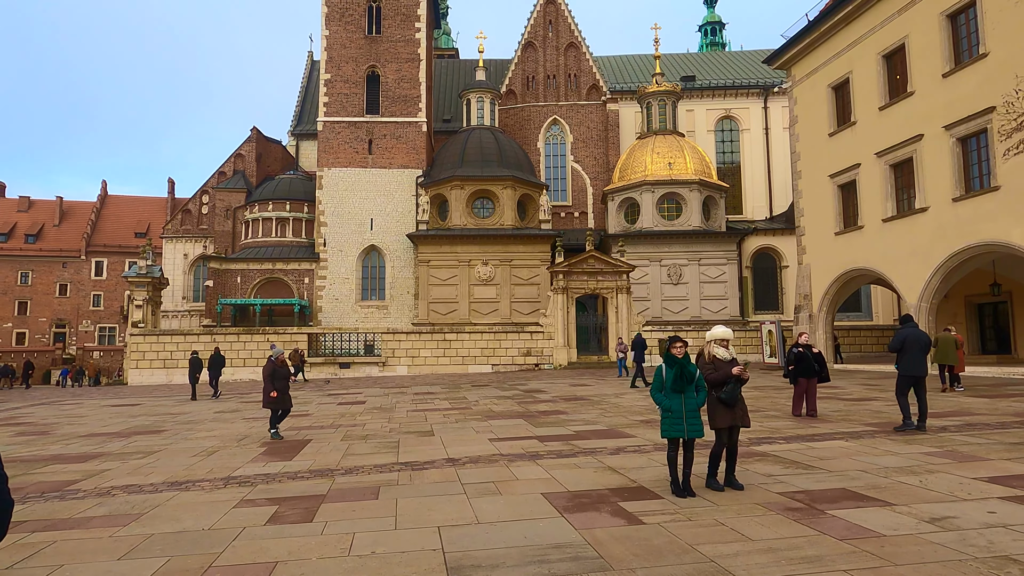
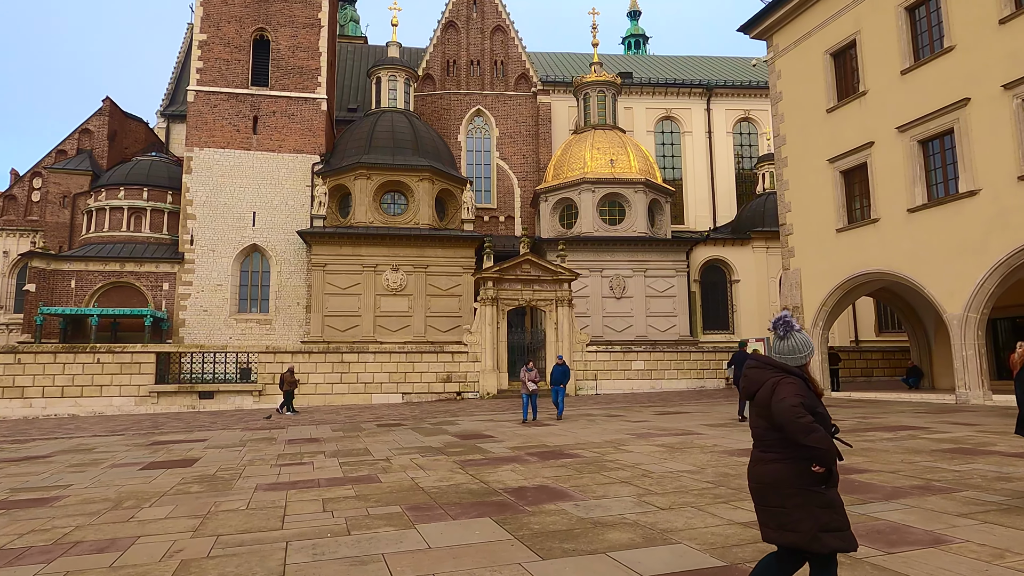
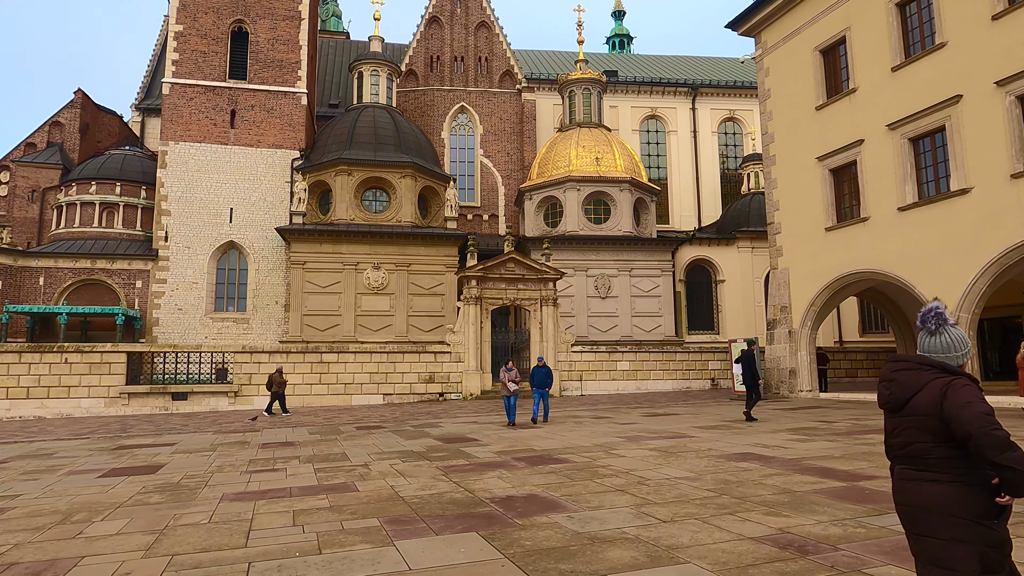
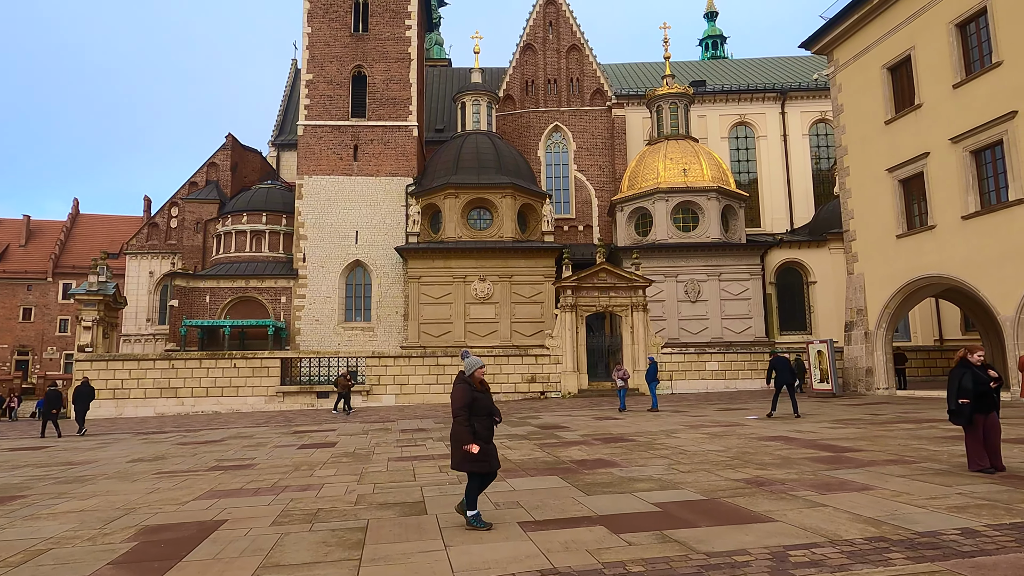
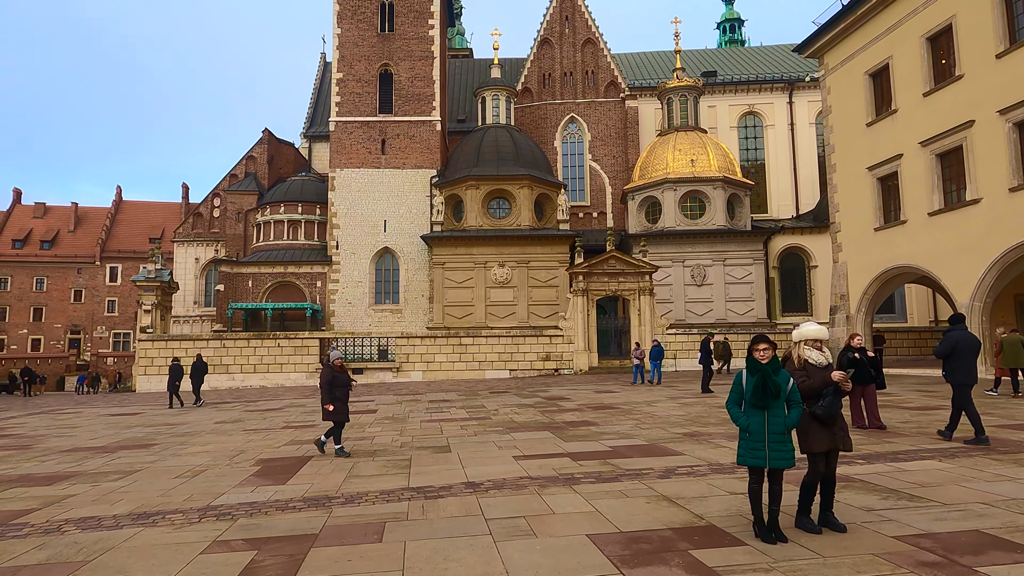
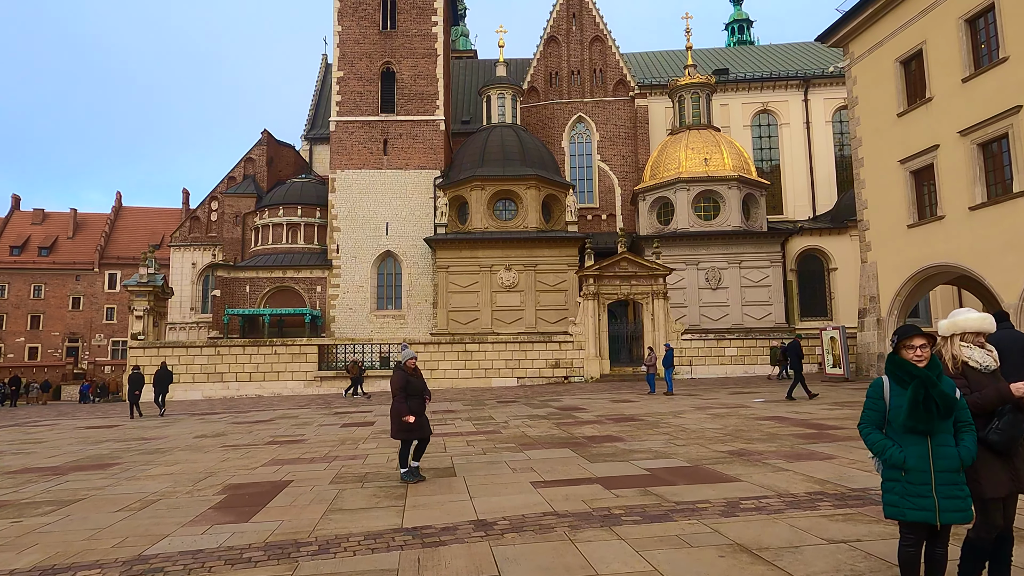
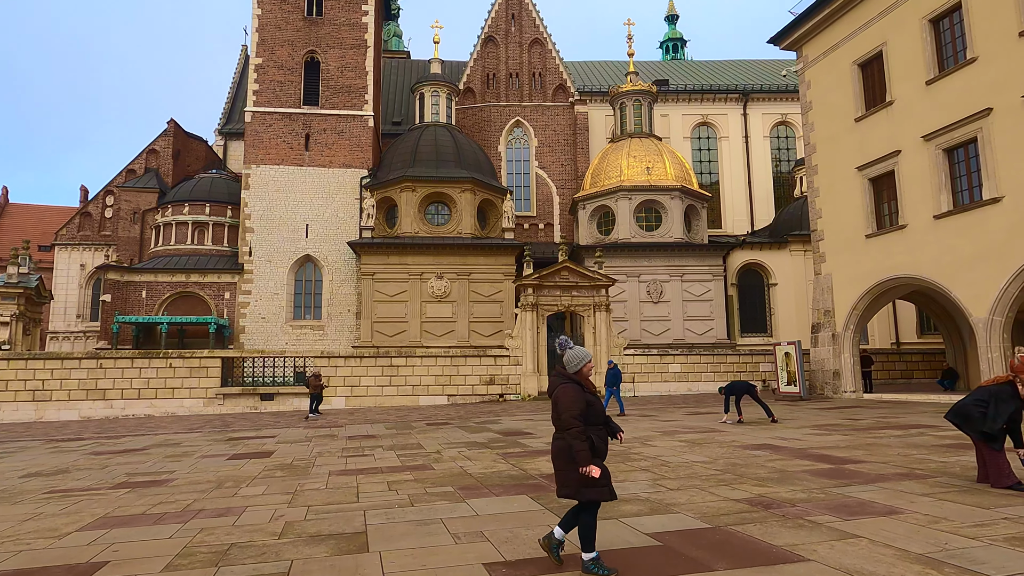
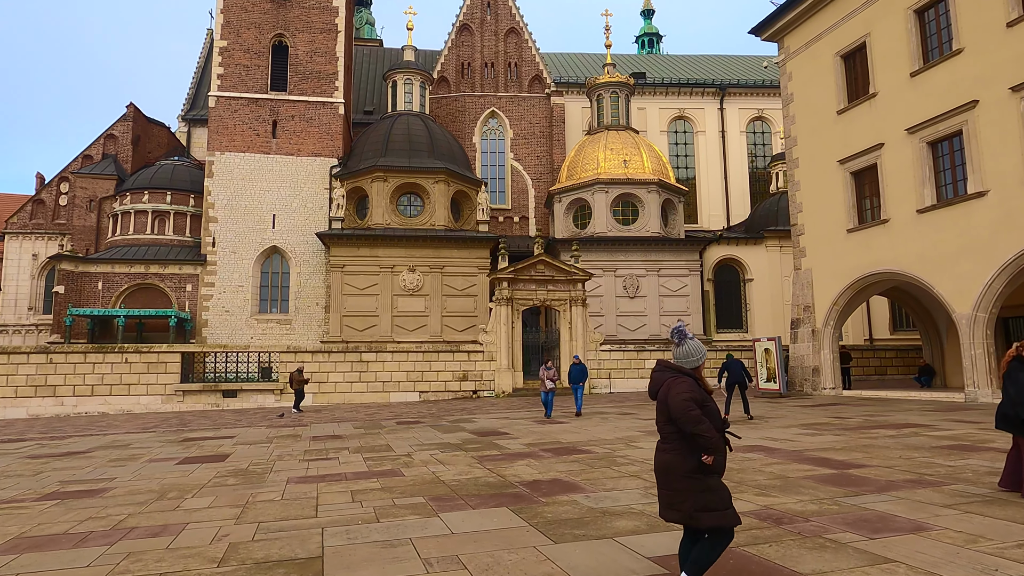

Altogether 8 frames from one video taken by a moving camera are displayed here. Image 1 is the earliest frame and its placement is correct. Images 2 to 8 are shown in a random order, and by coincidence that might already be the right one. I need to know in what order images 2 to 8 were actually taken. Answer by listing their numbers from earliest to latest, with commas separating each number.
5, 6, 4, 7, 8, 2, 3
